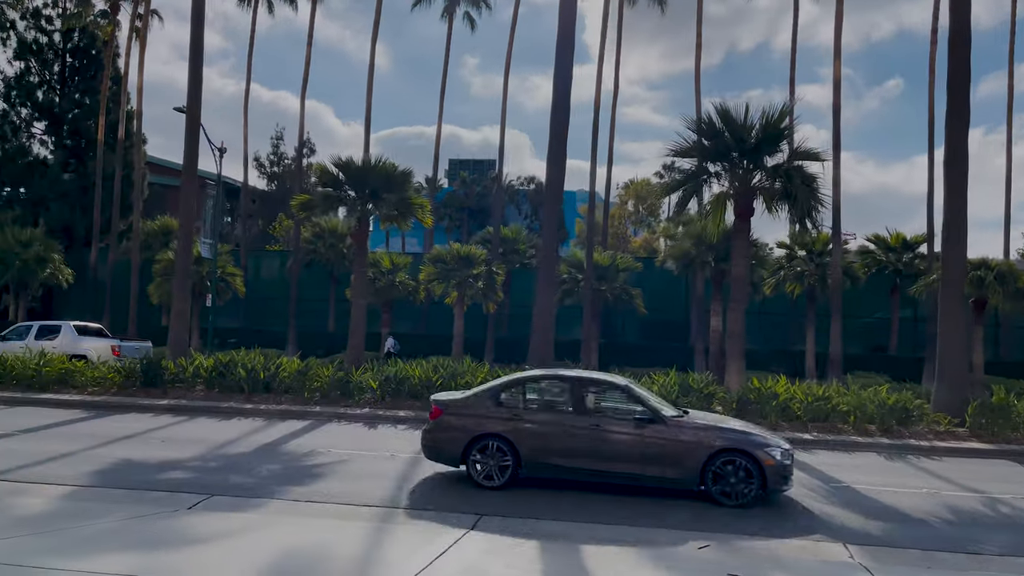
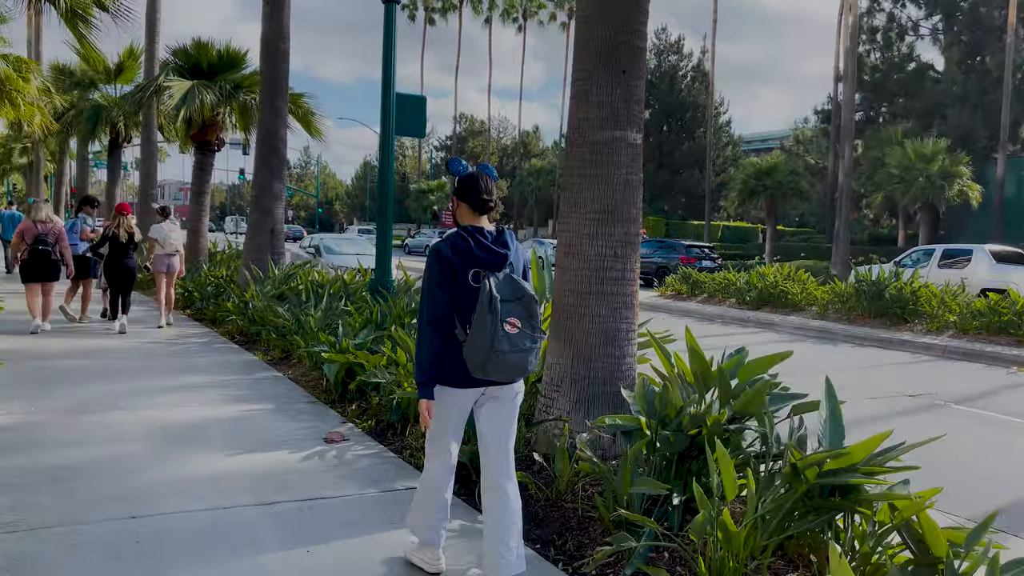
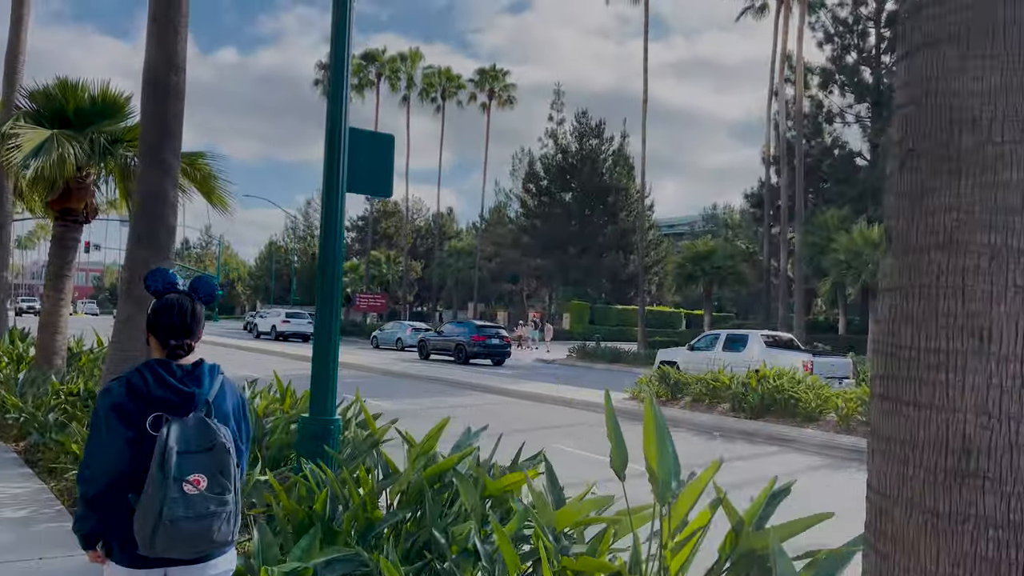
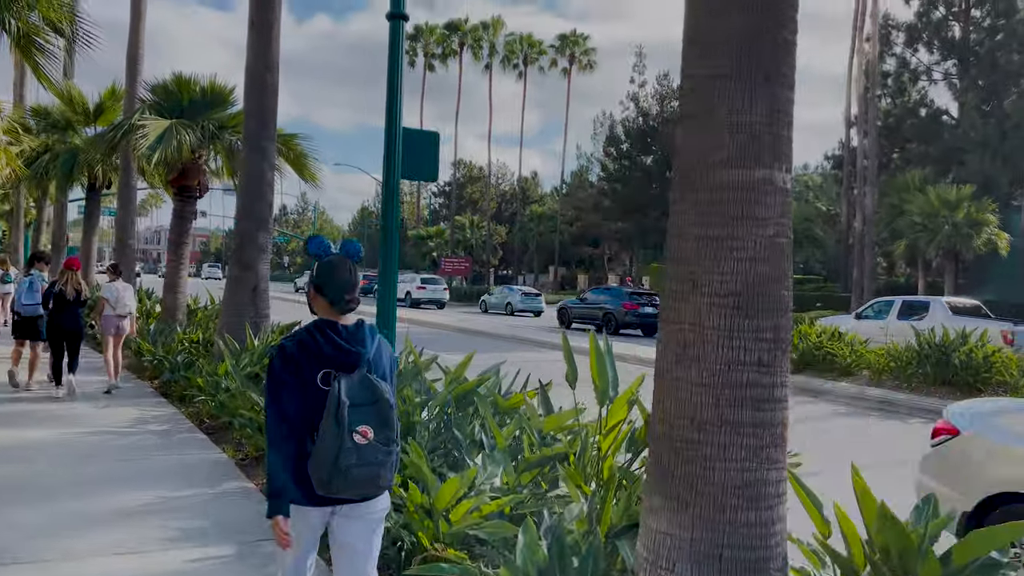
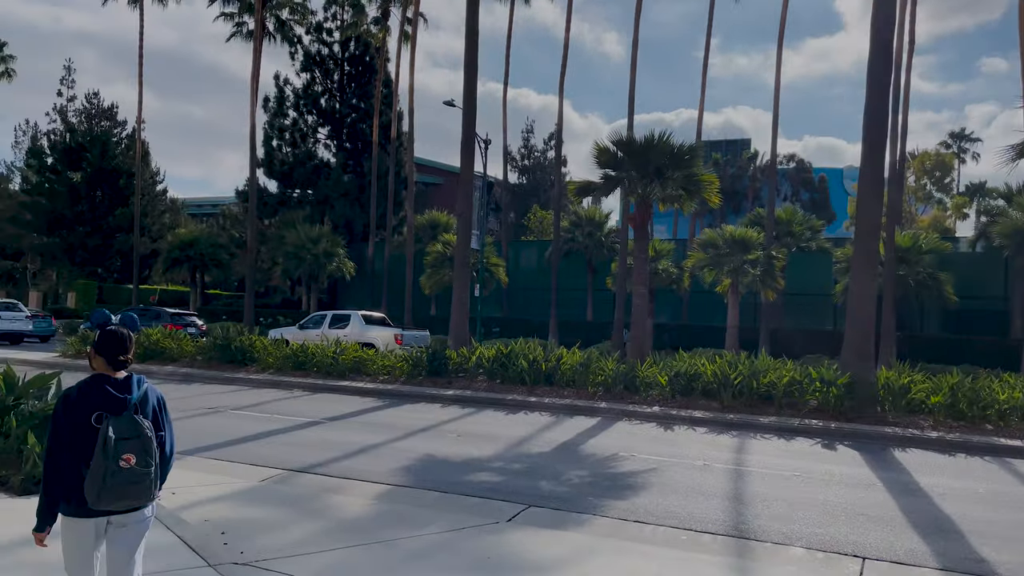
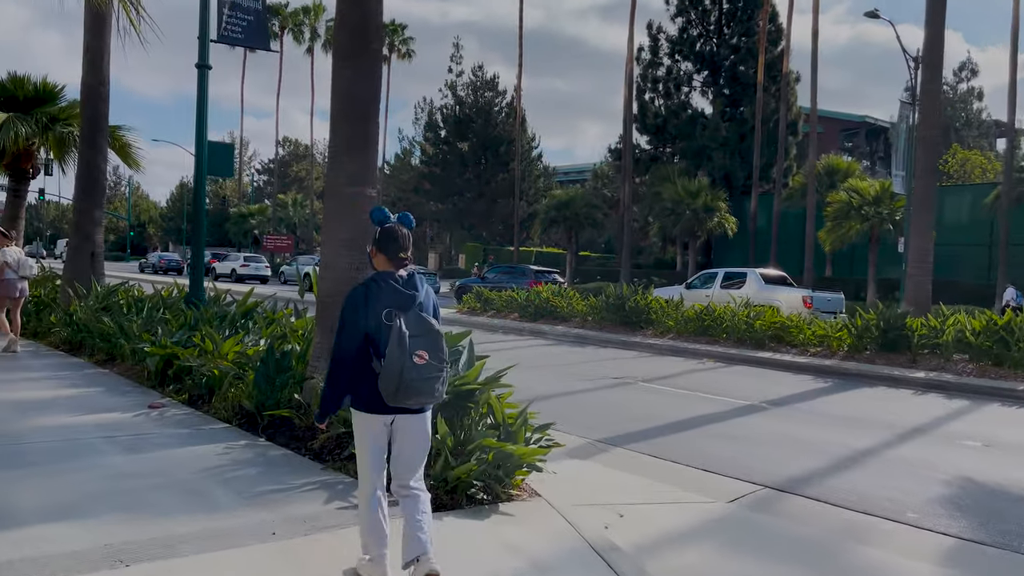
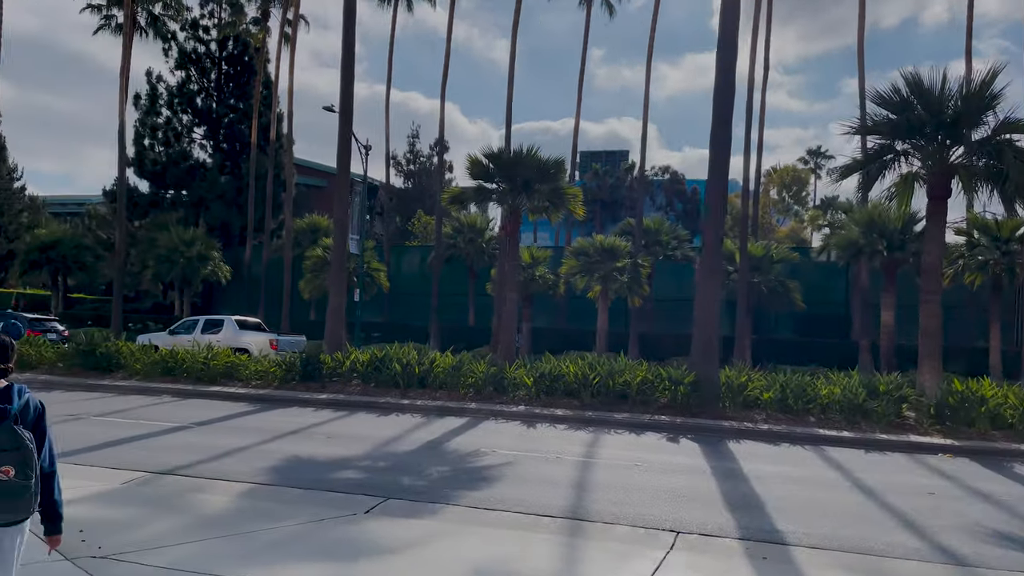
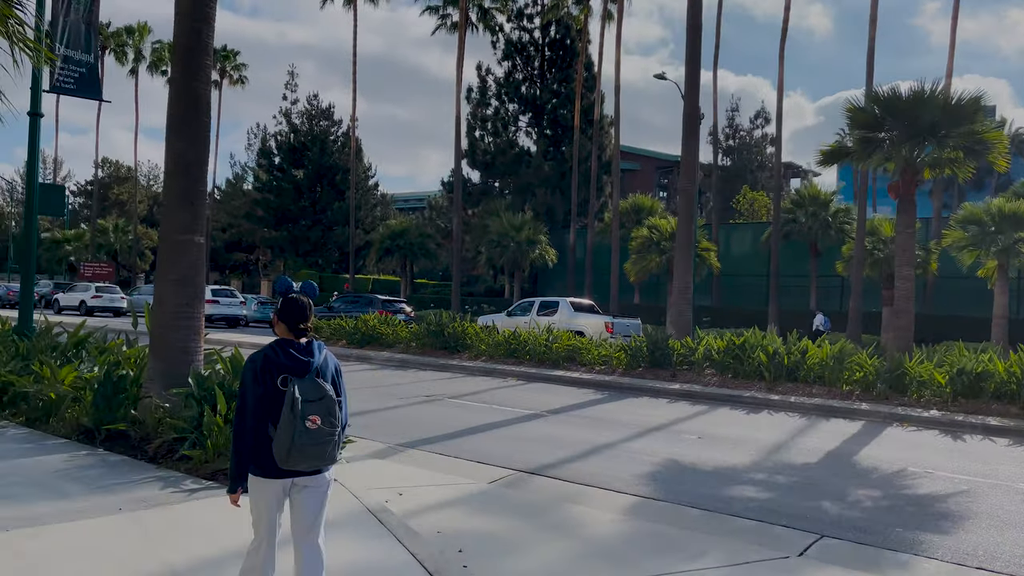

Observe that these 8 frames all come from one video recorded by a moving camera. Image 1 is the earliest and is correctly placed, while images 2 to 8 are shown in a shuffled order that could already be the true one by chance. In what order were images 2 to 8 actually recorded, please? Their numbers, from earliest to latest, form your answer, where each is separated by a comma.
7, 5, 8, 6, 2, 4, 3
